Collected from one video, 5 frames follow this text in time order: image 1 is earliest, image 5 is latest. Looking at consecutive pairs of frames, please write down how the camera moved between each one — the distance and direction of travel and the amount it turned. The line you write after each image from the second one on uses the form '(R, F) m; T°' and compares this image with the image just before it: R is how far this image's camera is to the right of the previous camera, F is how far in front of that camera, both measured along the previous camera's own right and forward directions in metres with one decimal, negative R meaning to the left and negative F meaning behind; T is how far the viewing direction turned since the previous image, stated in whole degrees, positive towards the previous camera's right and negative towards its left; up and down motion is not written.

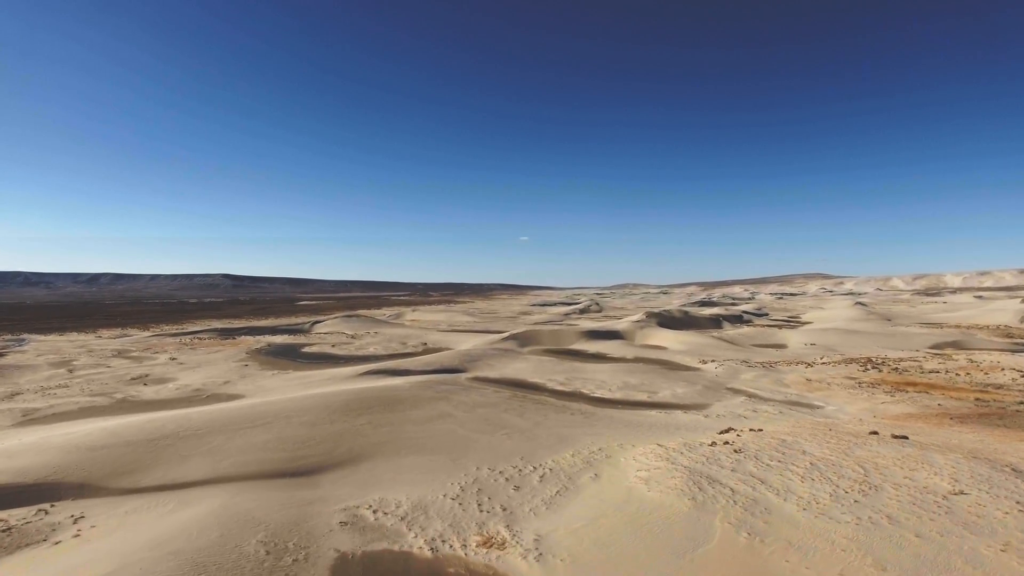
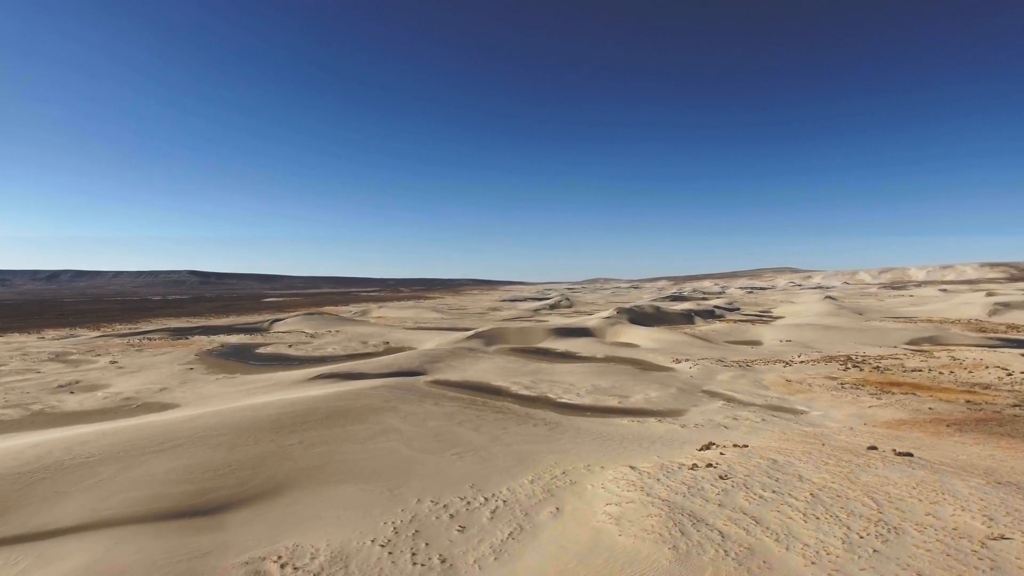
(+0.3, +1.4) m; +2°
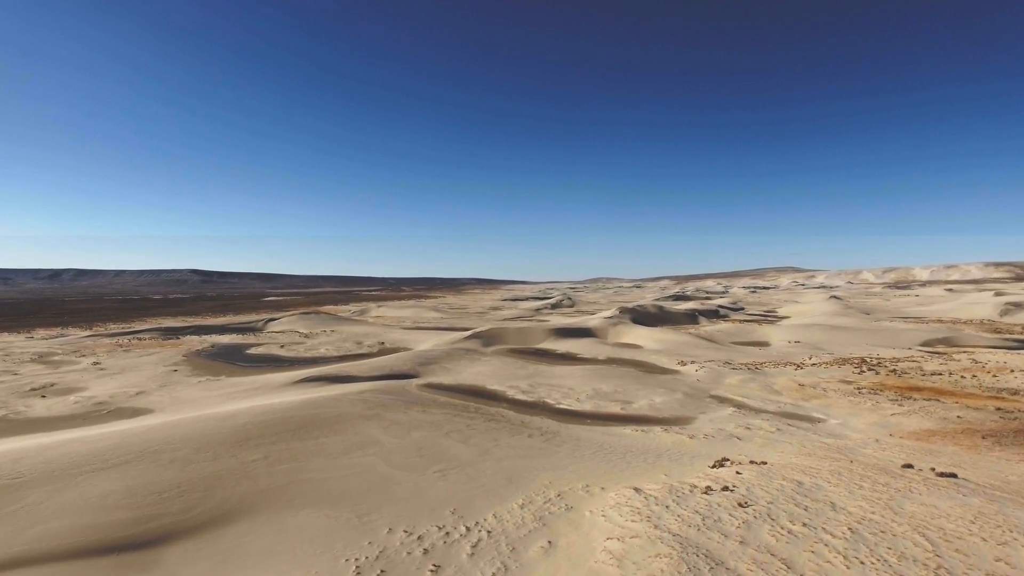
(+0.1, +1.0) m; 0°
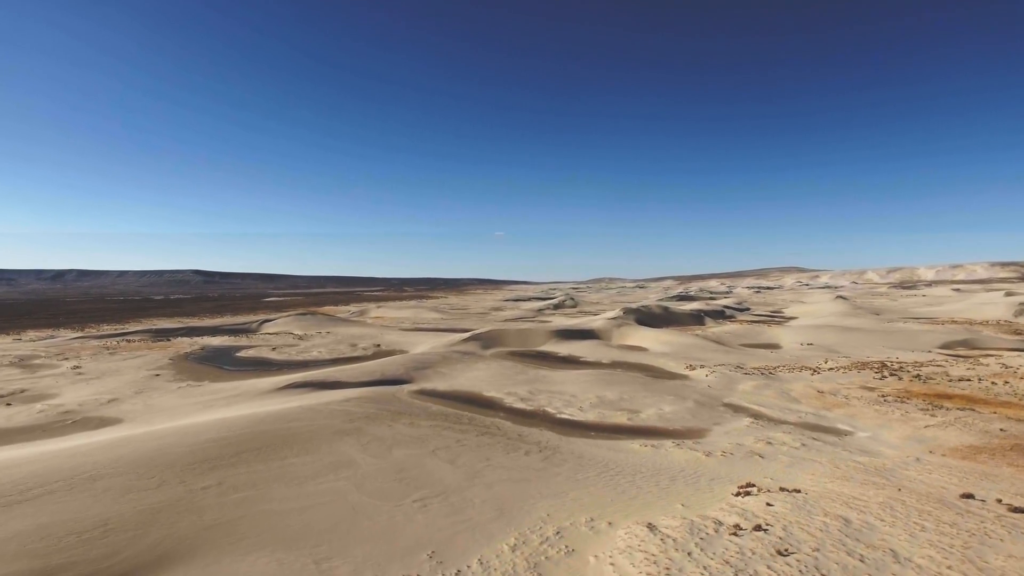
(+0.1, +1.2) m; 0°
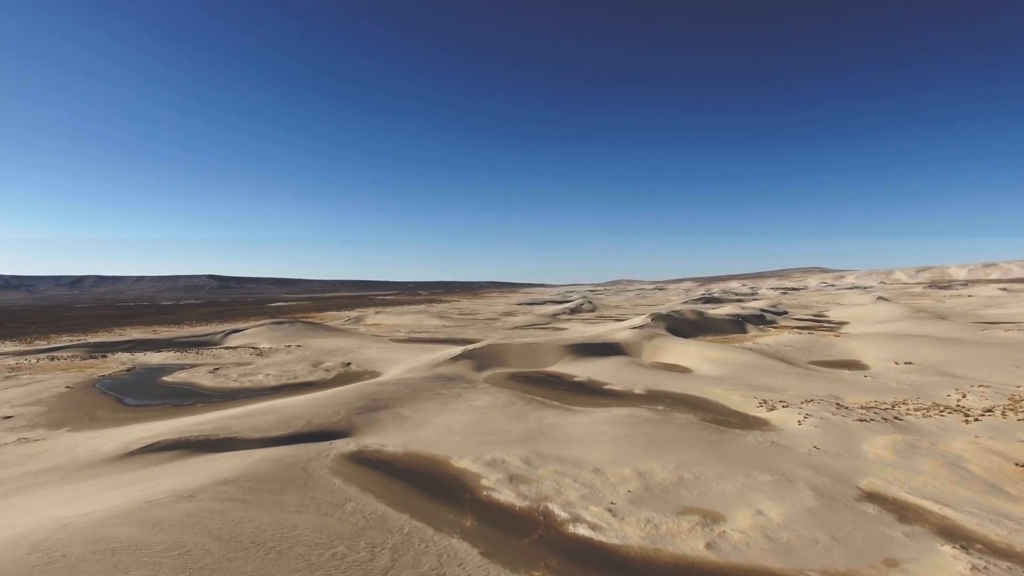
(+0.5, +6.7) m; -1°
